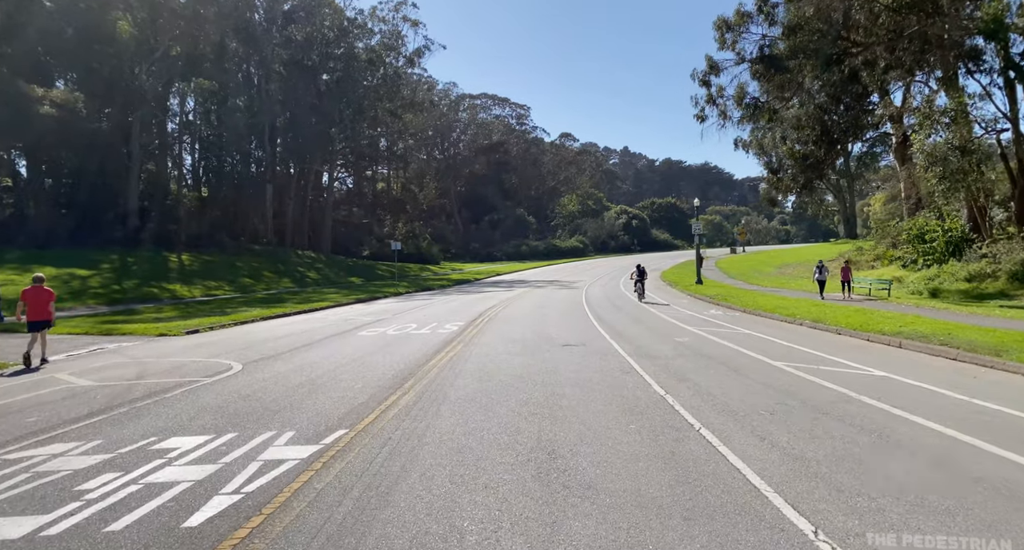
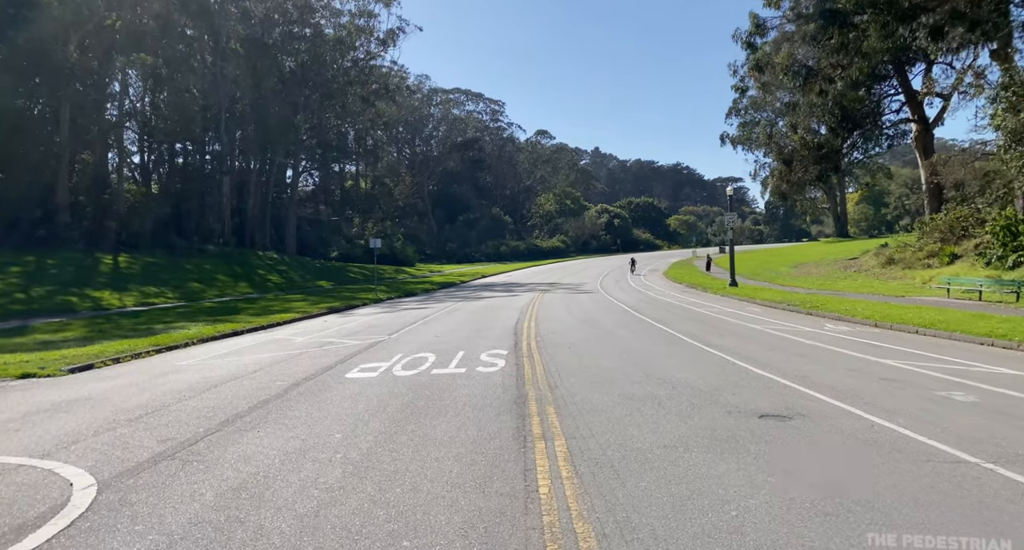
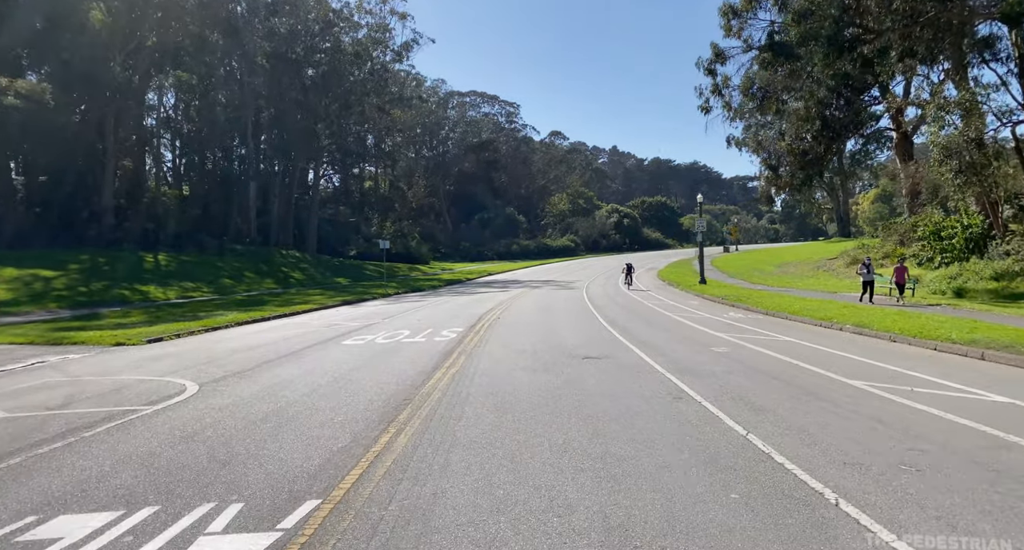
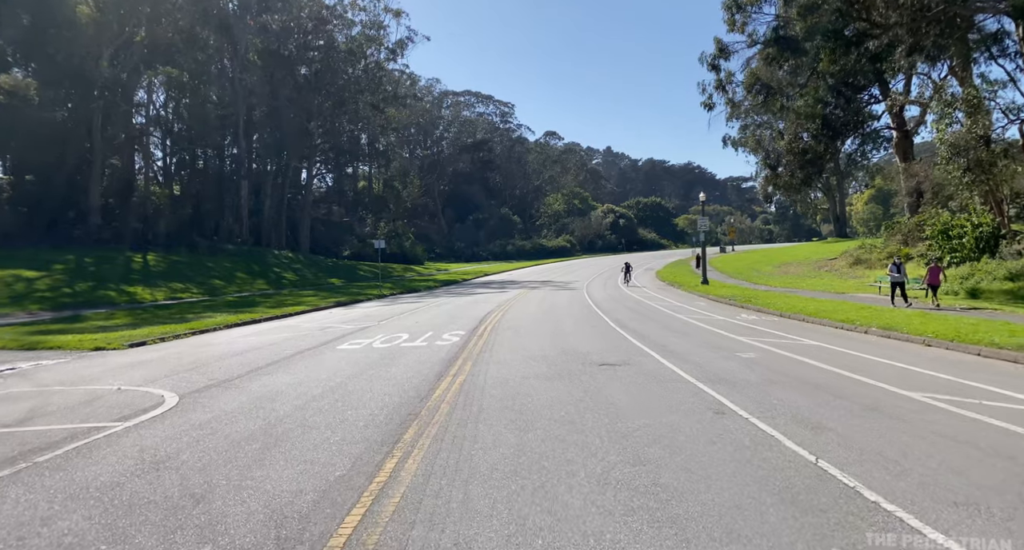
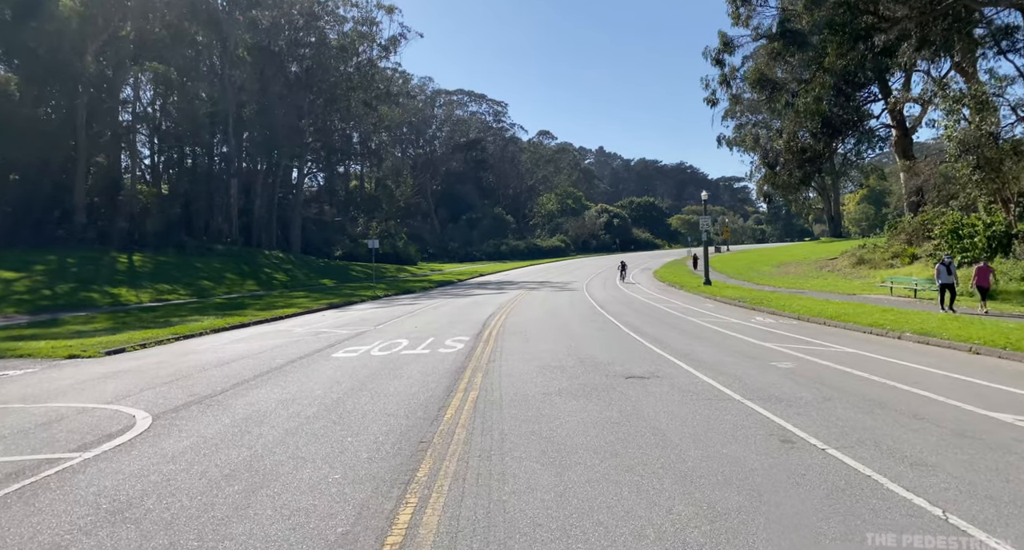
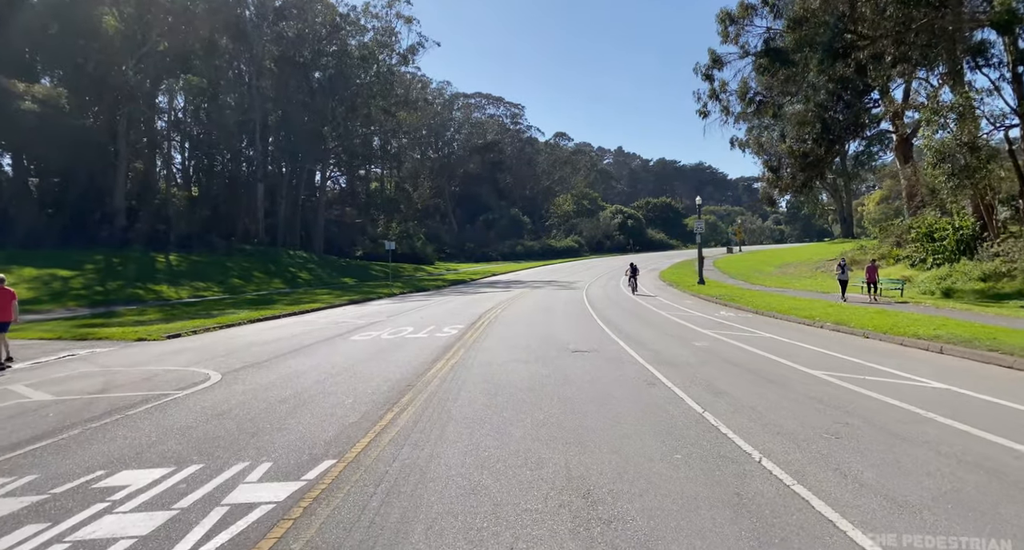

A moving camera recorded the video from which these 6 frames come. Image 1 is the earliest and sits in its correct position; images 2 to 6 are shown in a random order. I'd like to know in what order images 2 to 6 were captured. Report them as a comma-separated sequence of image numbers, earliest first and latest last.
6, 3, 4, 5, 2
